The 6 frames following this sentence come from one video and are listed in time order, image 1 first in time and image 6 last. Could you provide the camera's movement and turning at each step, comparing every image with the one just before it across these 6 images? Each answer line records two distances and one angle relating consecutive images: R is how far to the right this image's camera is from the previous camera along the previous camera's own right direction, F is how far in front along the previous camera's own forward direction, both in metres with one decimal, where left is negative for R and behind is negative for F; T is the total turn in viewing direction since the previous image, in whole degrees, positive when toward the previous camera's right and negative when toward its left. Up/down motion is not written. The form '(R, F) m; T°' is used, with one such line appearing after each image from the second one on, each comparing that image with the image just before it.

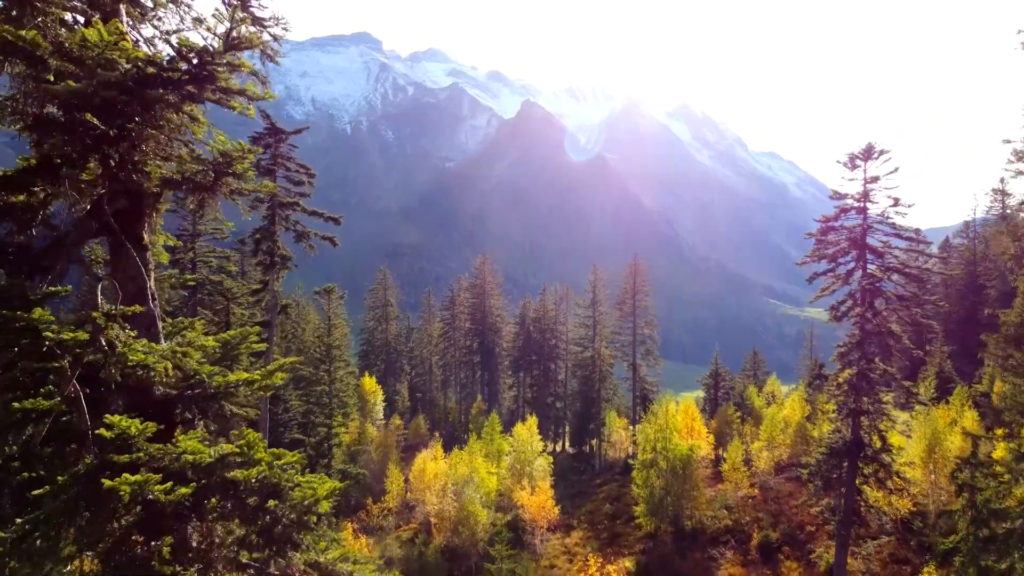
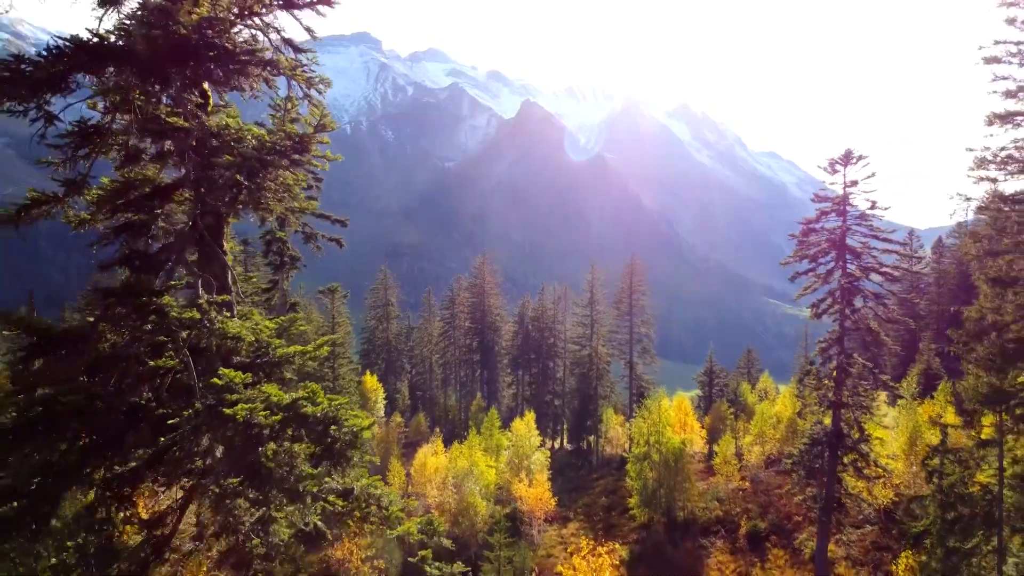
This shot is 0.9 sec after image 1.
(+0.1, -1.2) m; 0°
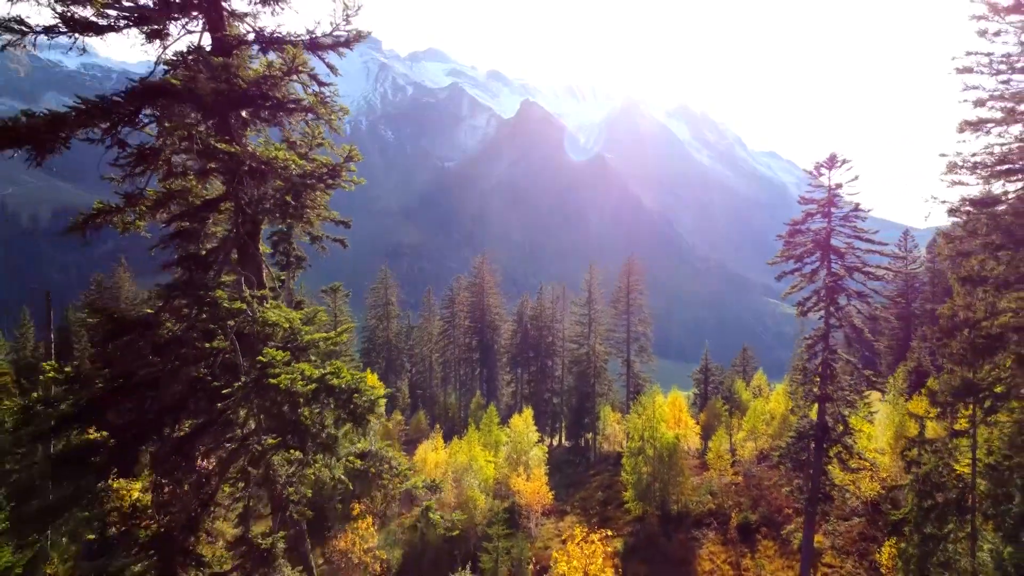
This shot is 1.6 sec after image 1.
(+0.1, -0.9) m; 0°
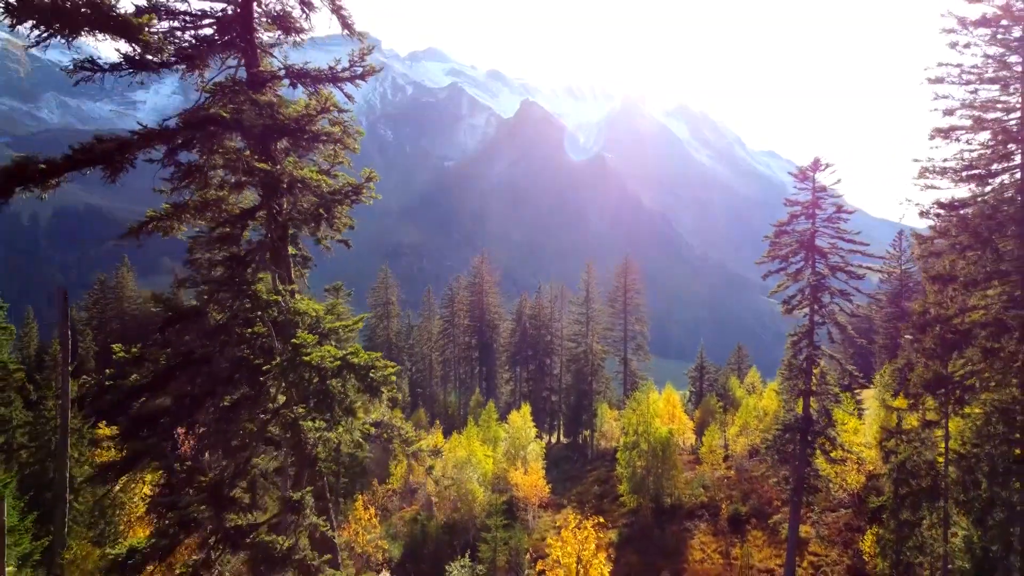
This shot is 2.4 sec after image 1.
(+0.1, -1.0) m; 0°
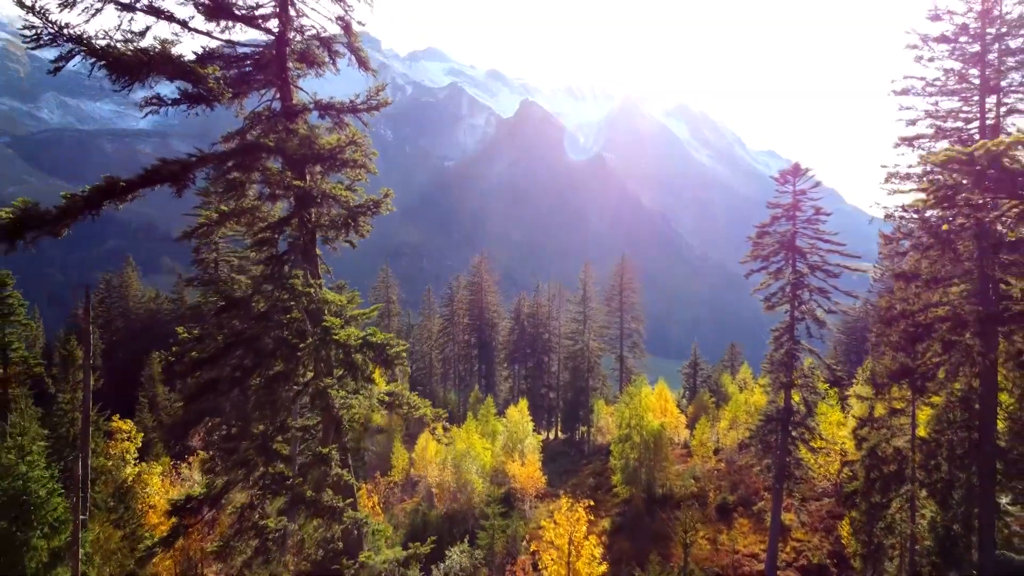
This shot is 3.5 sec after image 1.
(+0.2, -1.4) m; 0°
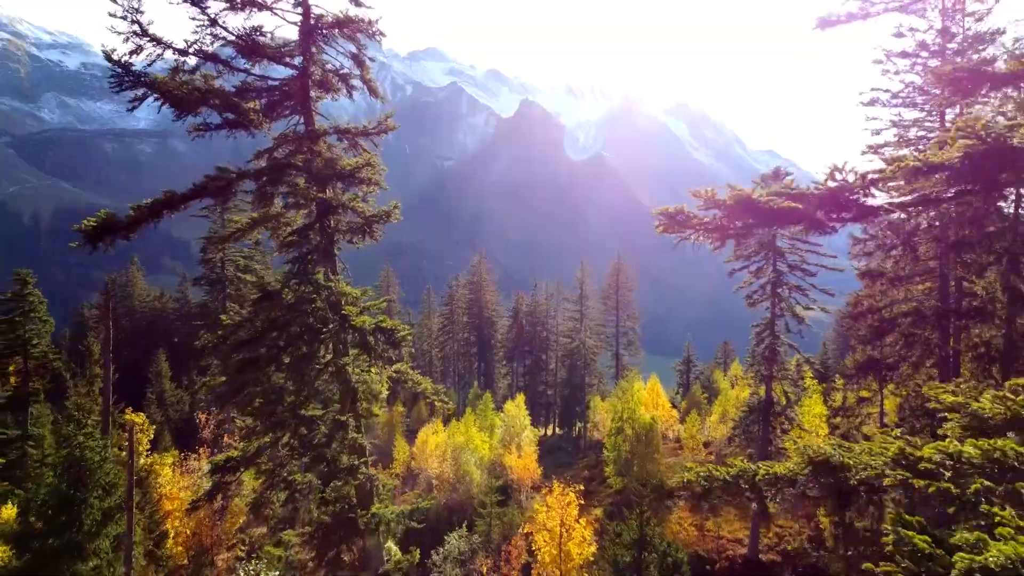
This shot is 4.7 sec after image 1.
(+0.2, -1.5) m; 0°
